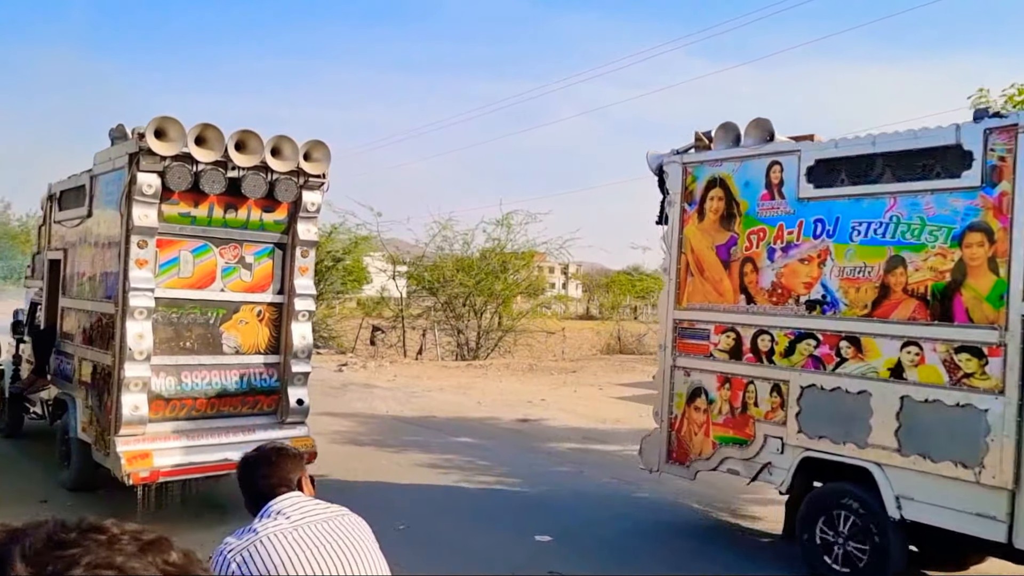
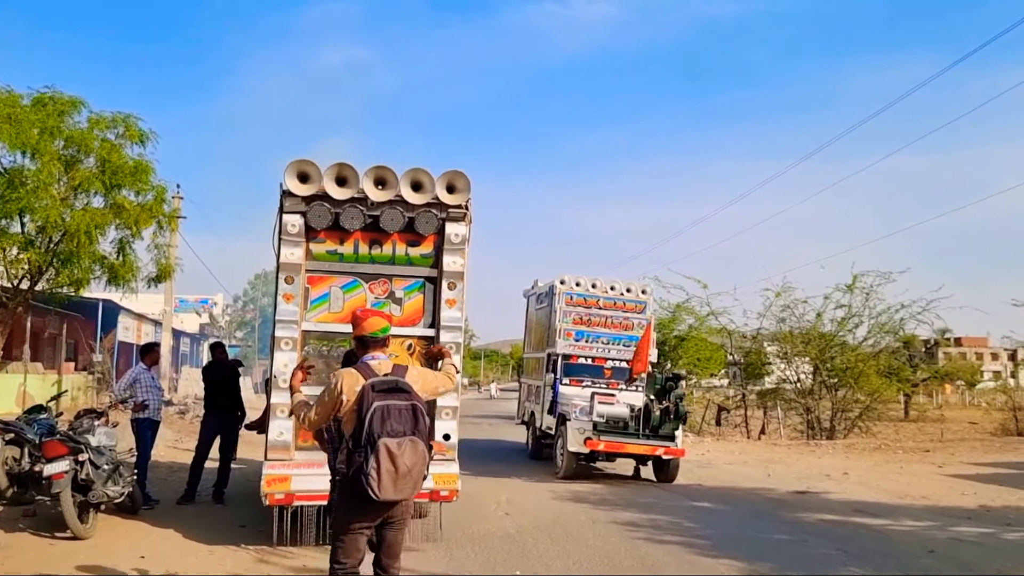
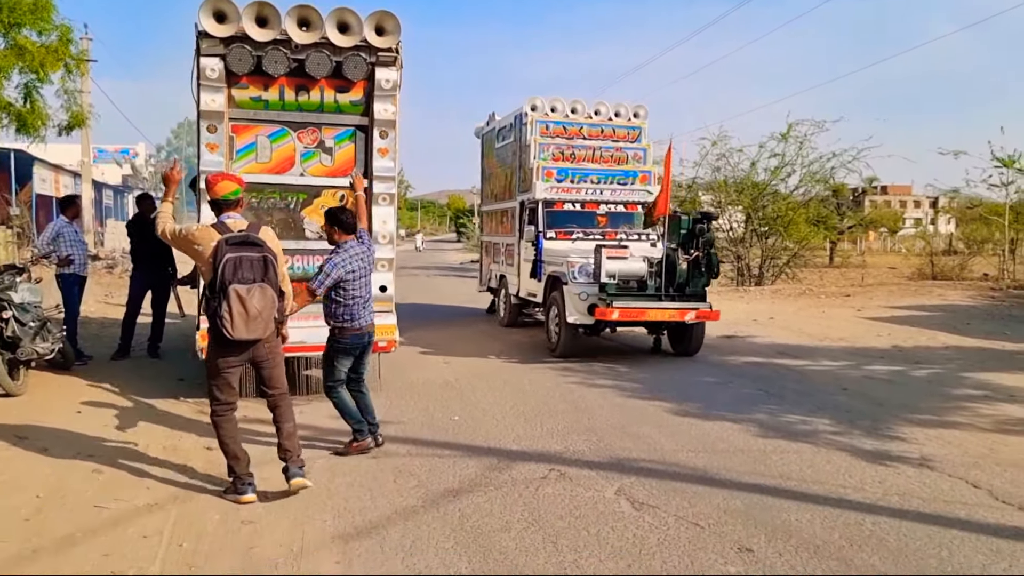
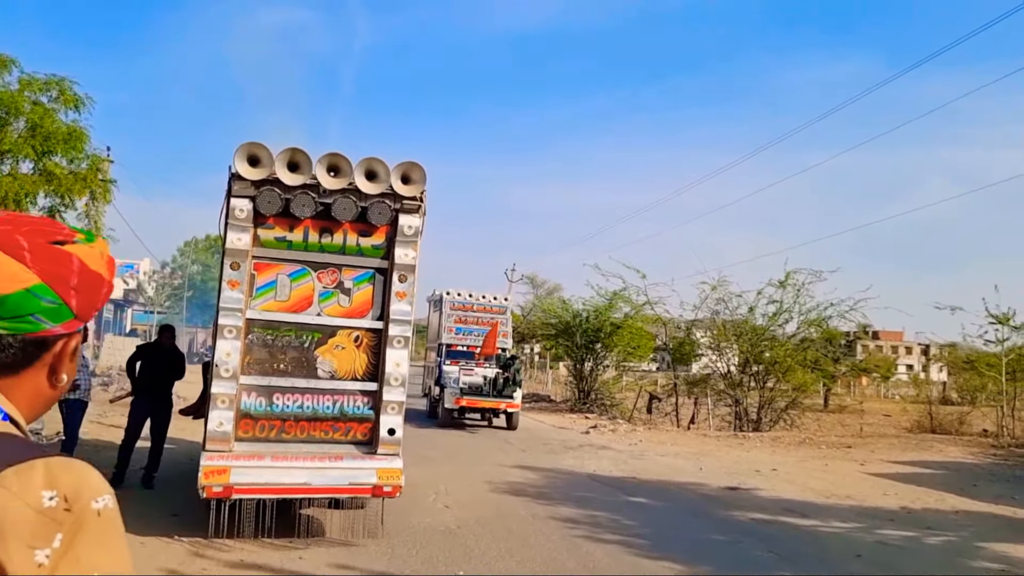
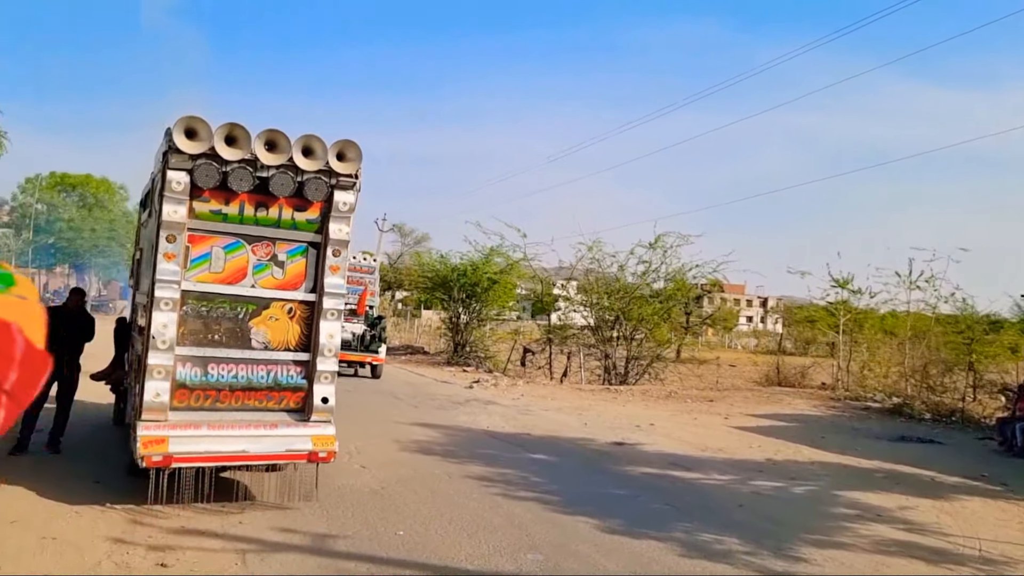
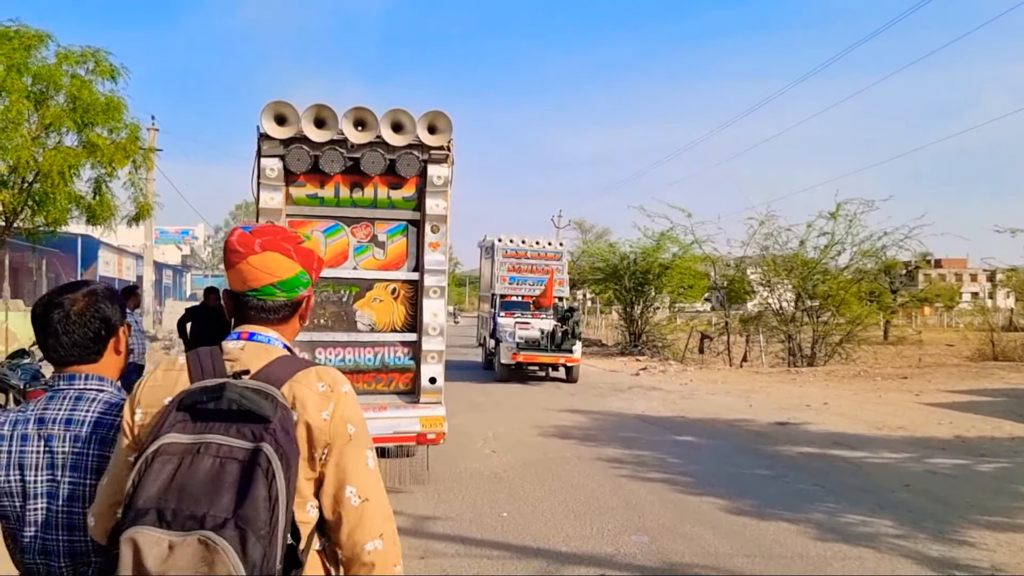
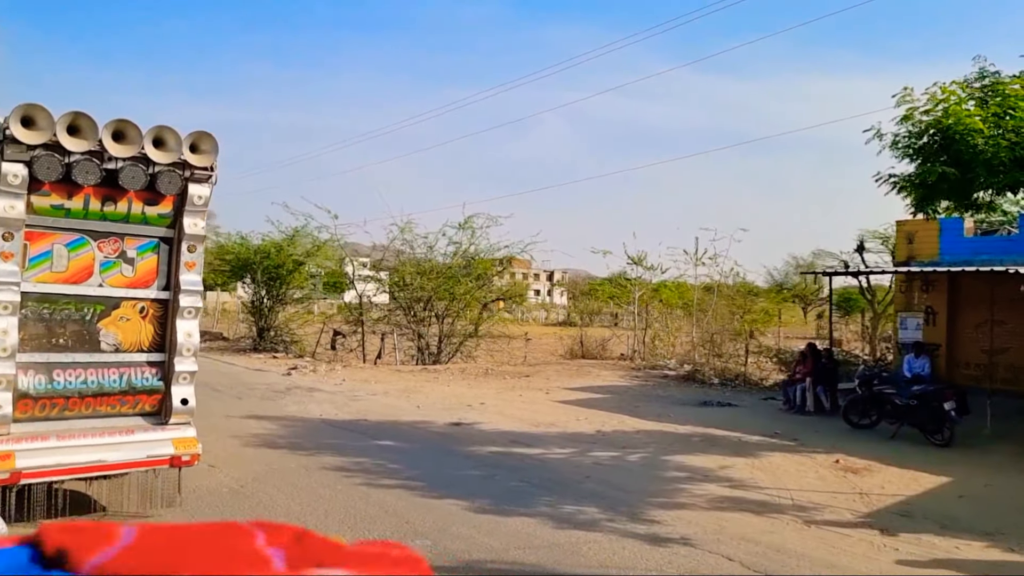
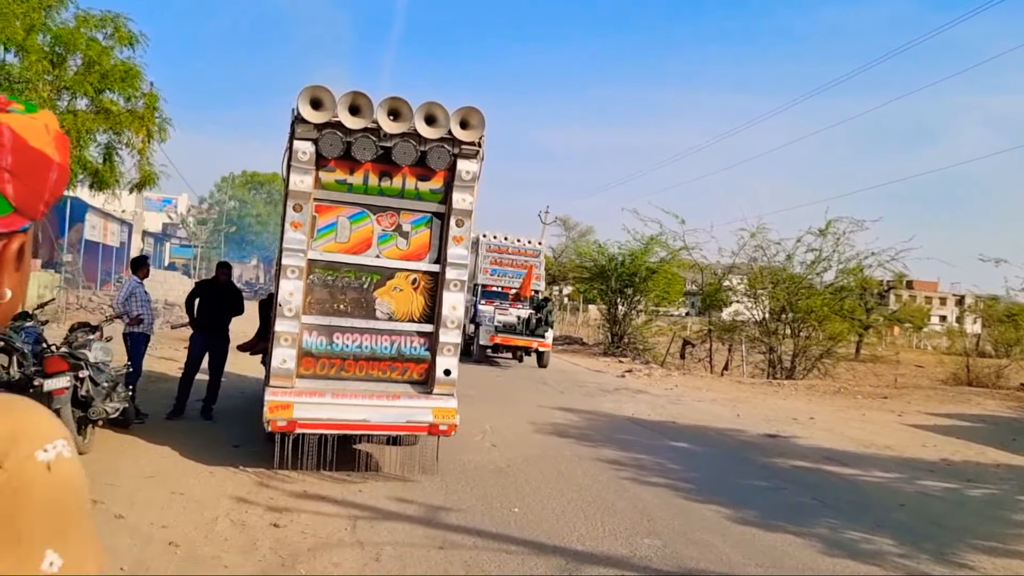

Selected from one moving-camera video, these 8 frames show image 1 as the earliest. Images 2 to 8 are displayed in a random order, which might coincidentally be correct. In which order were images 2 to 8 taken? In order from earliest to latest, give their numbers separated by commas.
7, 5, 8, 4, 6, 2, 3
